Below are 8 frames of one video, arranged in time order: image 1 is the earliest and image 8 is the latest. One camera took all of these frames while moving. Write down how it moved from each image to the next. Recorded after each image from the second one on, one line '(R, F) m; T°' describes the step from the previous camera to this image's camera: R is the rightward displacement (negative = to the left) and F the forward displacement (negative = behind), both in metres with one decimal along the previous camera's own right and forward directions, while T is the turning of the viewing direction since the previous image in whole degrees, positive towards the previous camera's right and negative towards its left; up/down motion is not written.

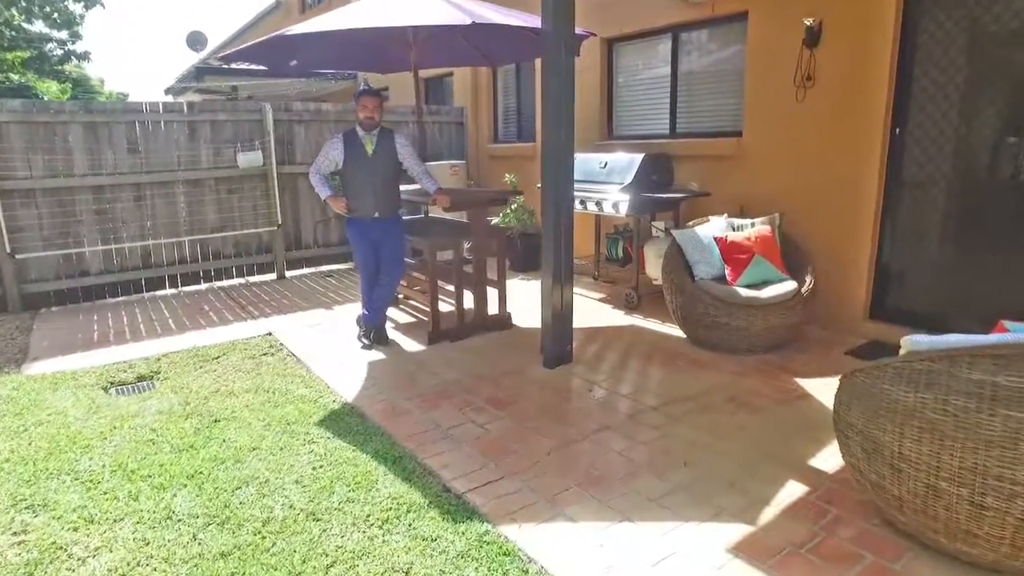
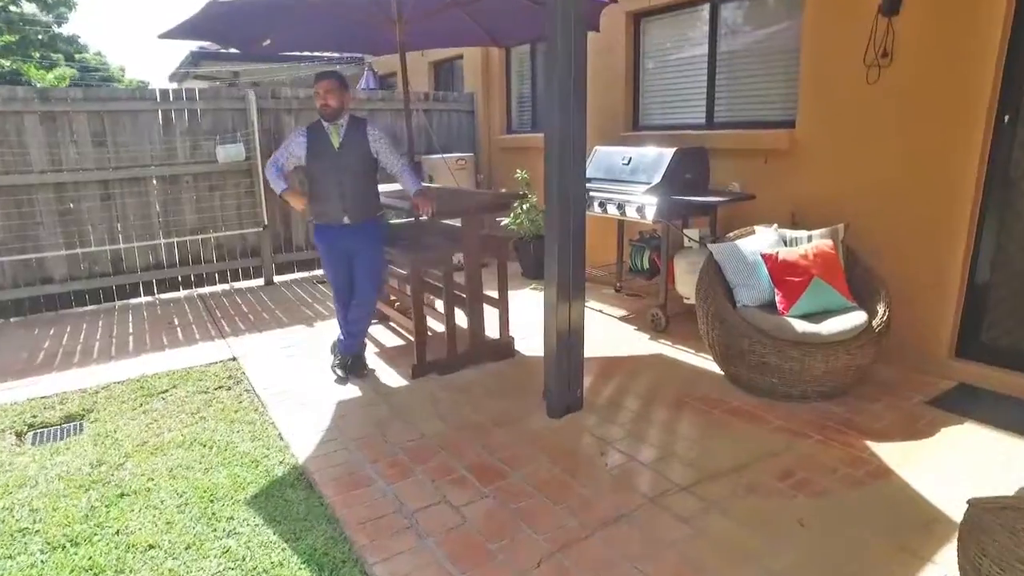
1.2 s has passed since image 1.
(+0.1, +0.7) m; -2°
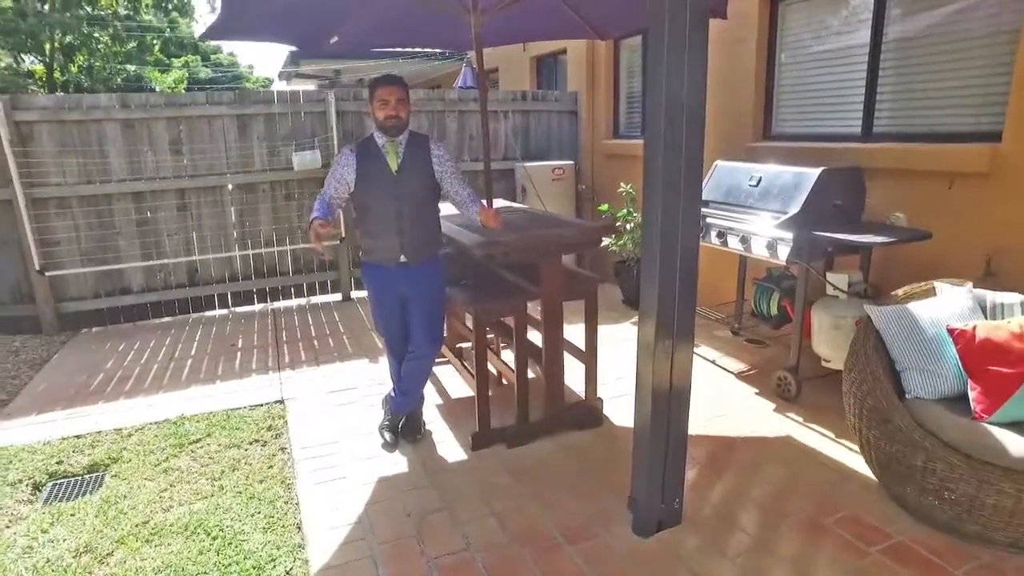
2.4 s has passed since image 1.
(+0.1, +0.7) m; -10°
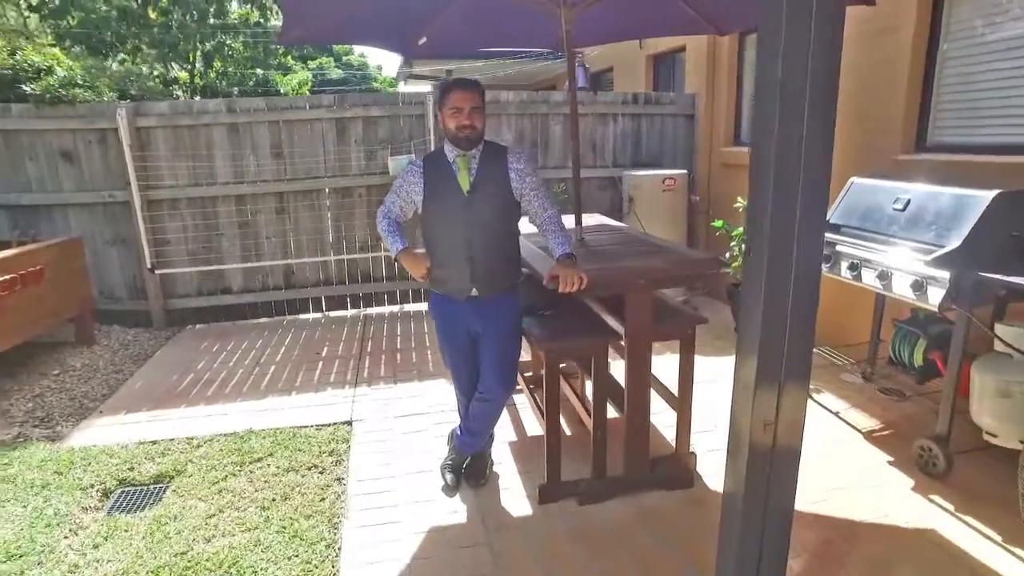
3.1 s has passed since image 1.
(+0.1, +0.4) m; -10°
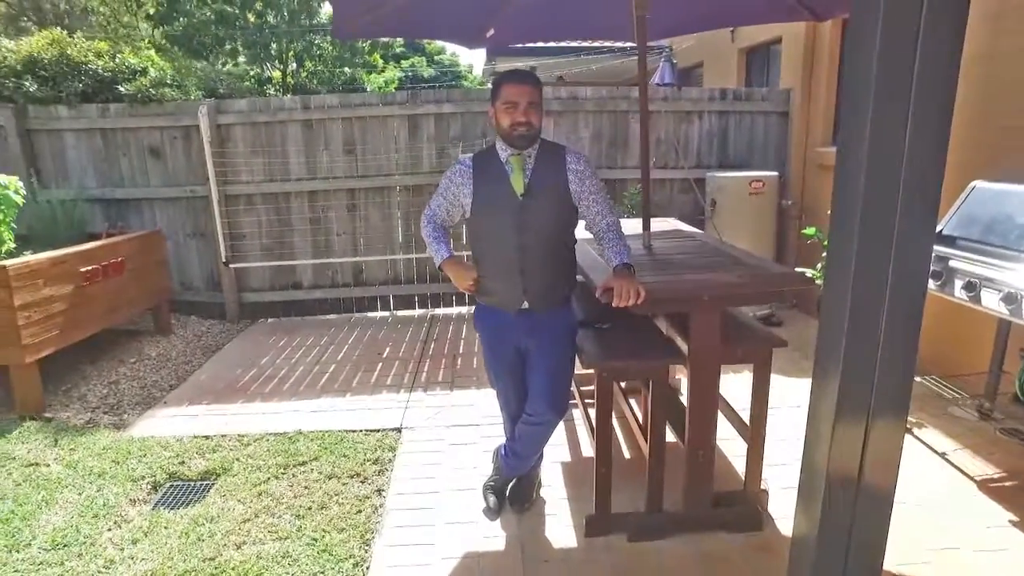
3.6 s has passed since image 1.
(+0.1, +0.2) m; -8°
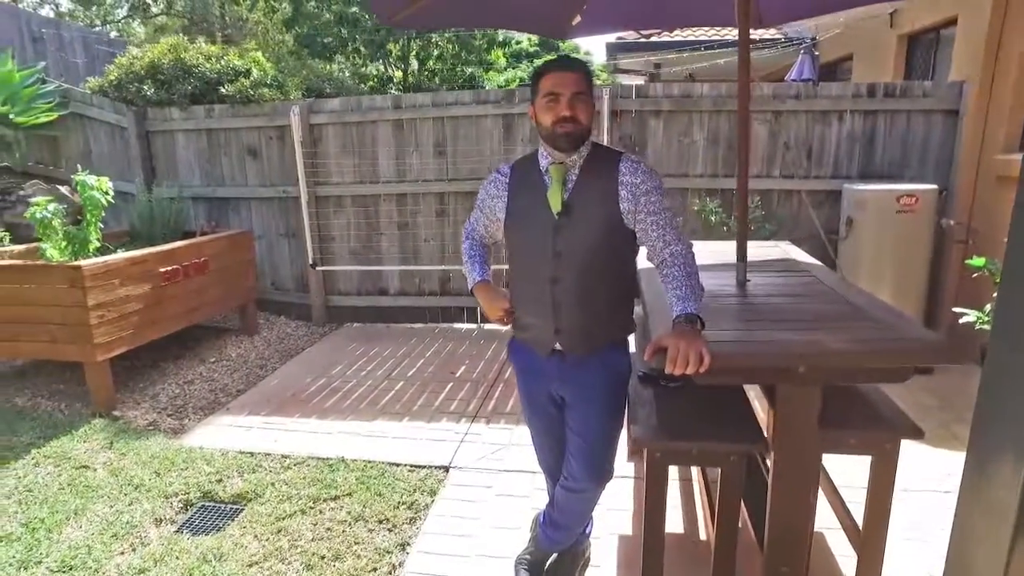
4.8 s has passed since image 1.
(+0.3, +0.5) m; -11°
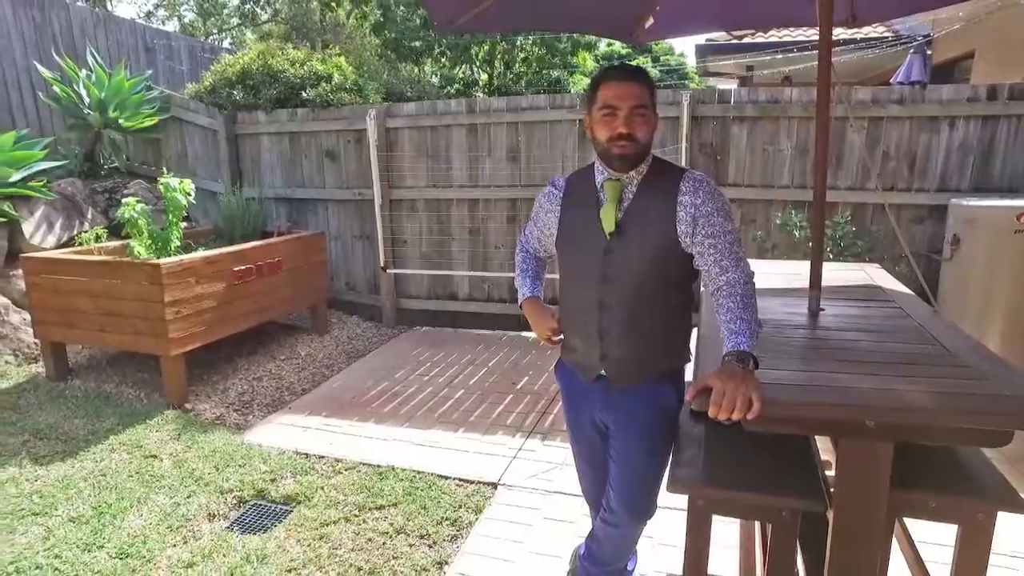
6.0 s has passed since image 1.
(+0.1, +0.1) m; -7°
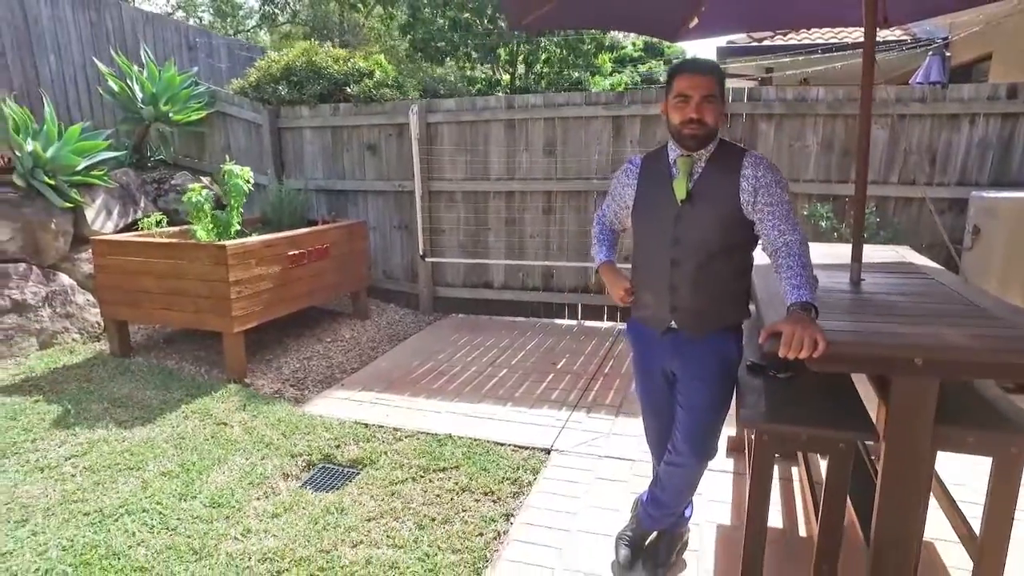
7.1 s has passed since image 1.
(-0.2, -0.2) m; 0°
